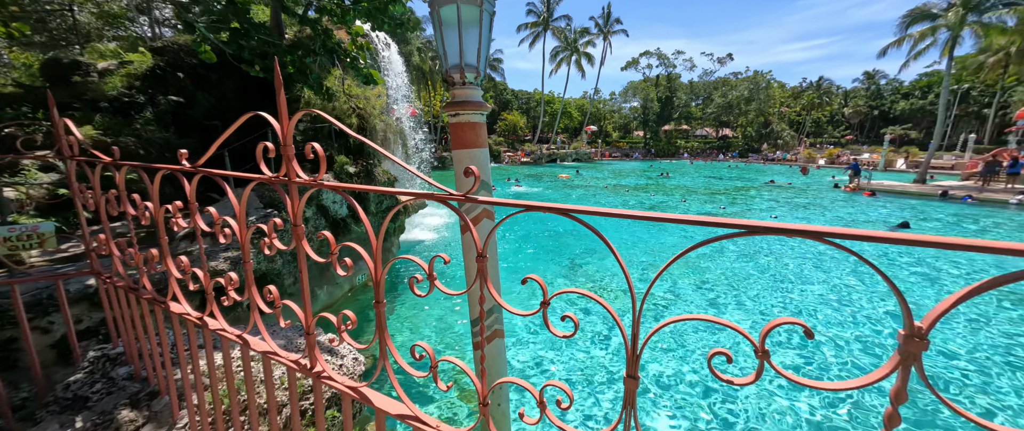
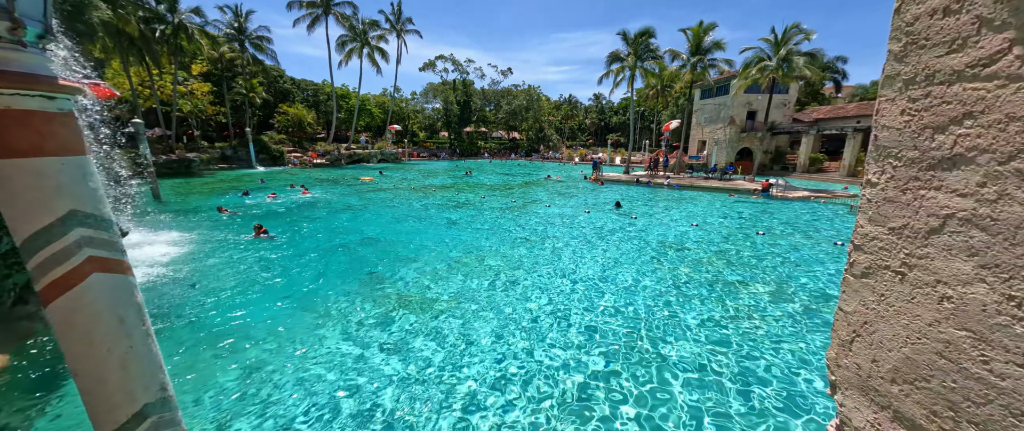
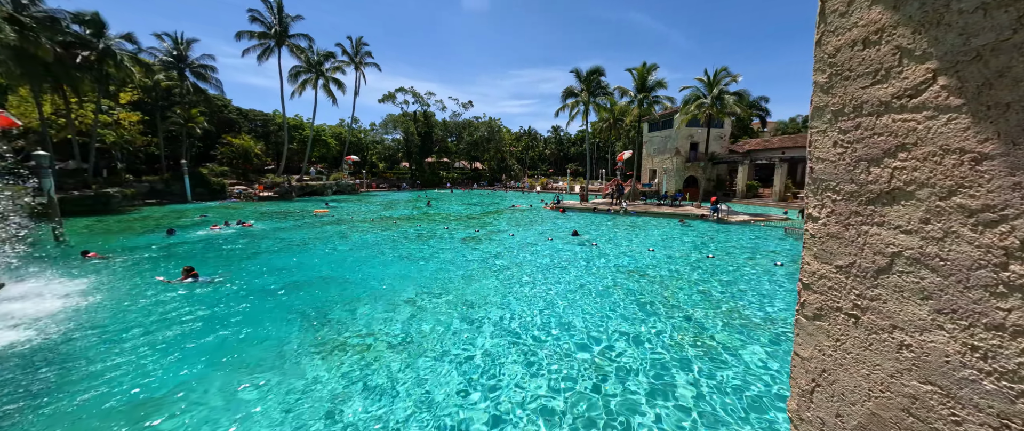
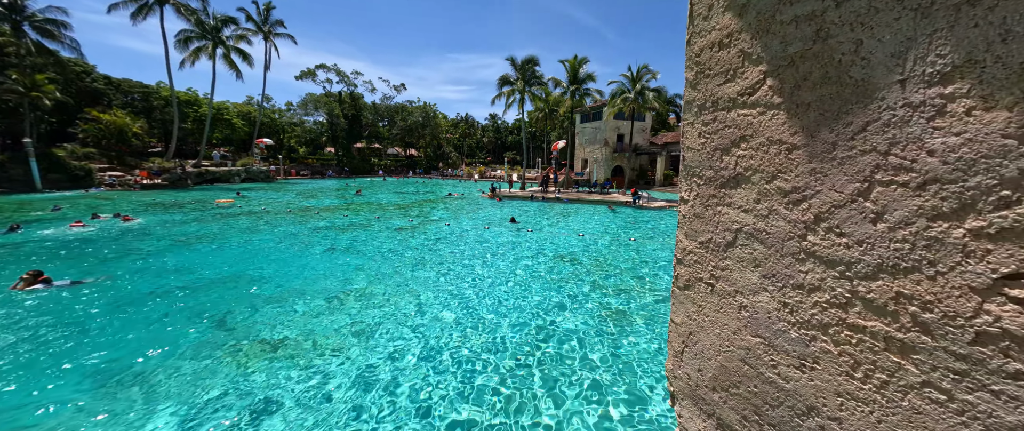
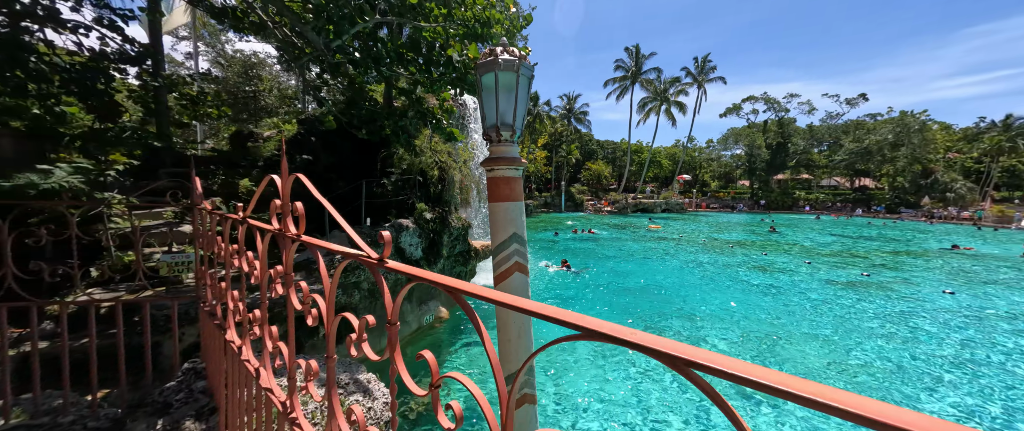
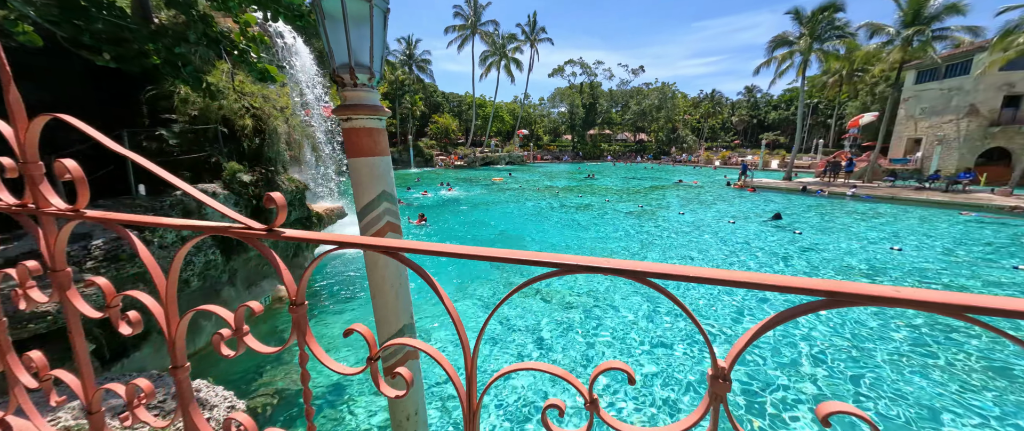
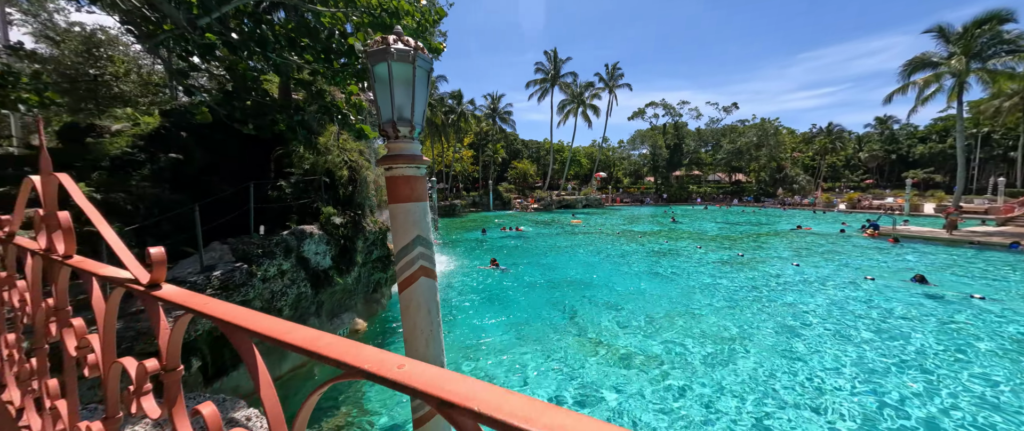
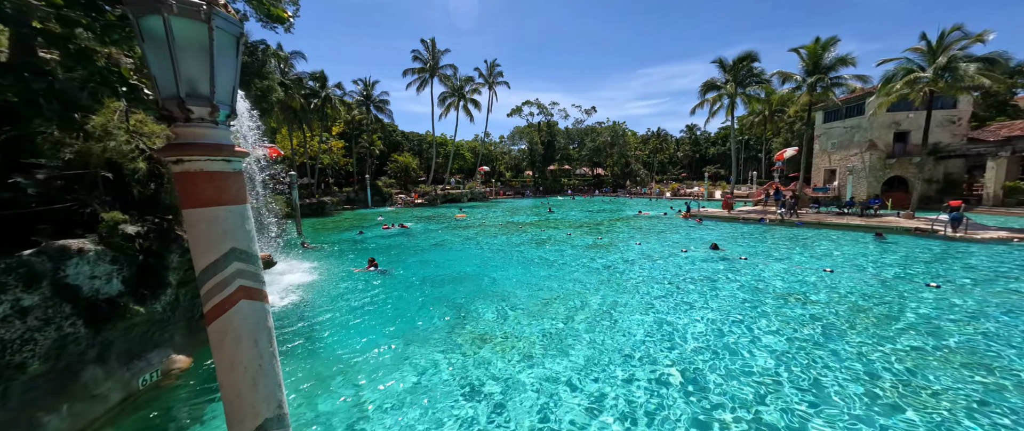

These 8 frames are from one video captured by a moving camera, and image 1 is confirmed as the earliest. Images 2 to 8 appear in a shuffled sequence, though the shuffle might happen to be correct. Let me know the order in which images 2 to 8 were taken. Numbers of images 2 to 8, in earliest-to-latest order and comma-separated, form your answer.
6, 2, 4, 3, 8, 7, 5
